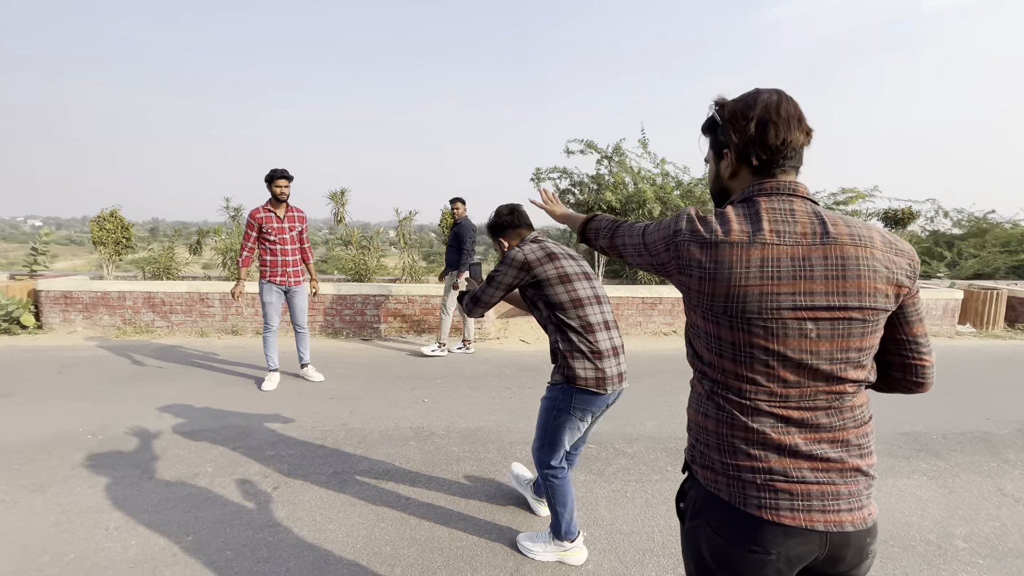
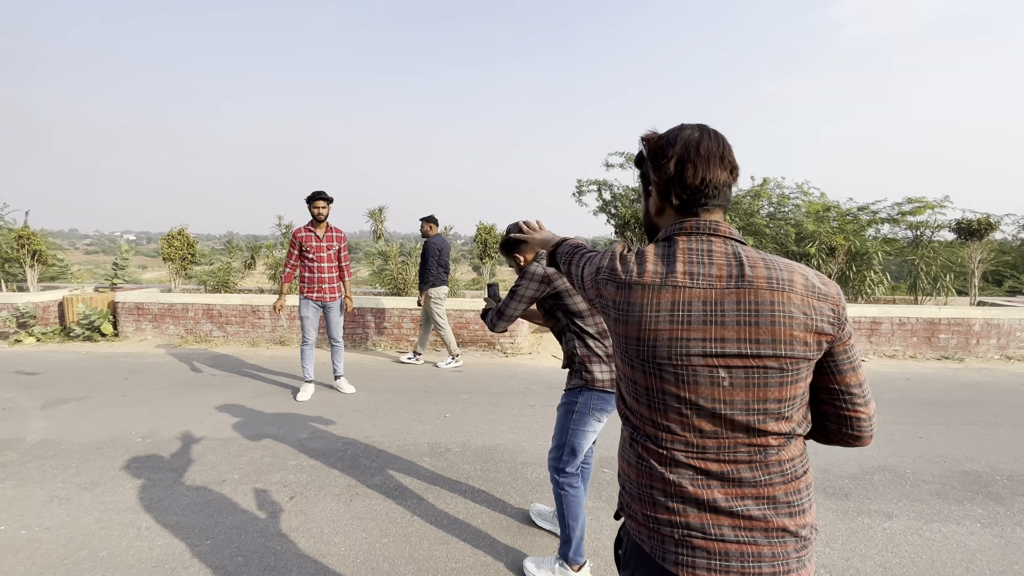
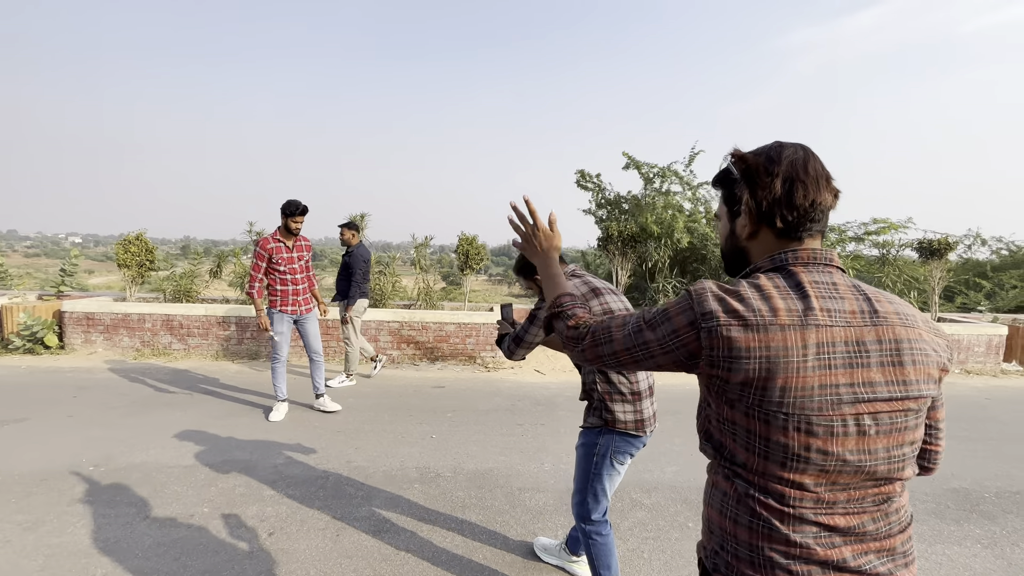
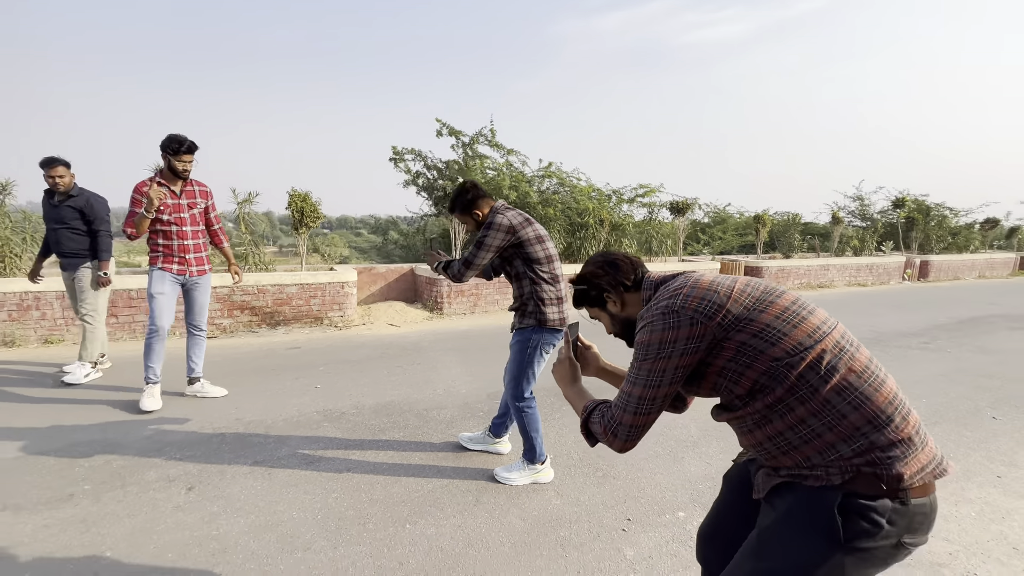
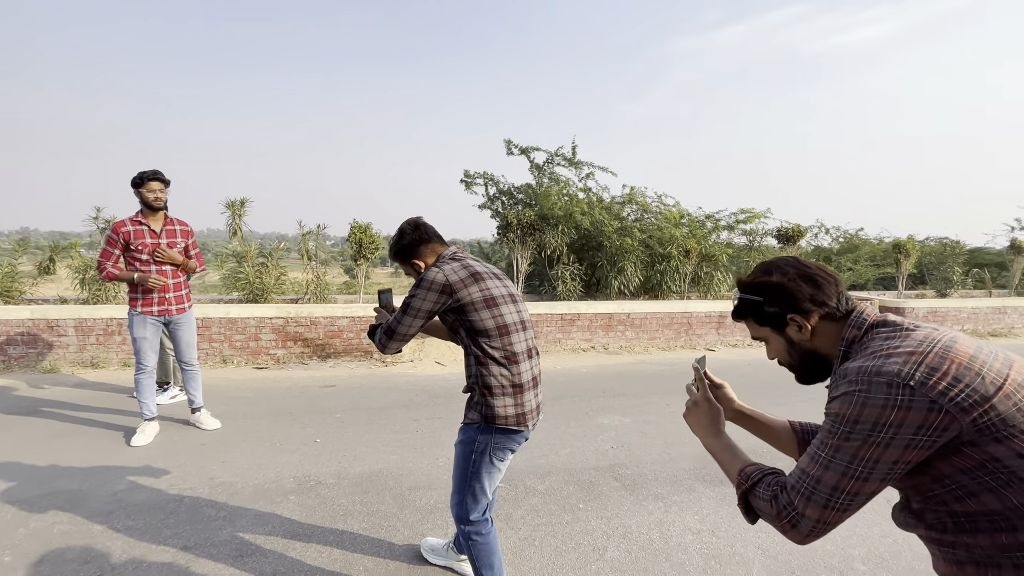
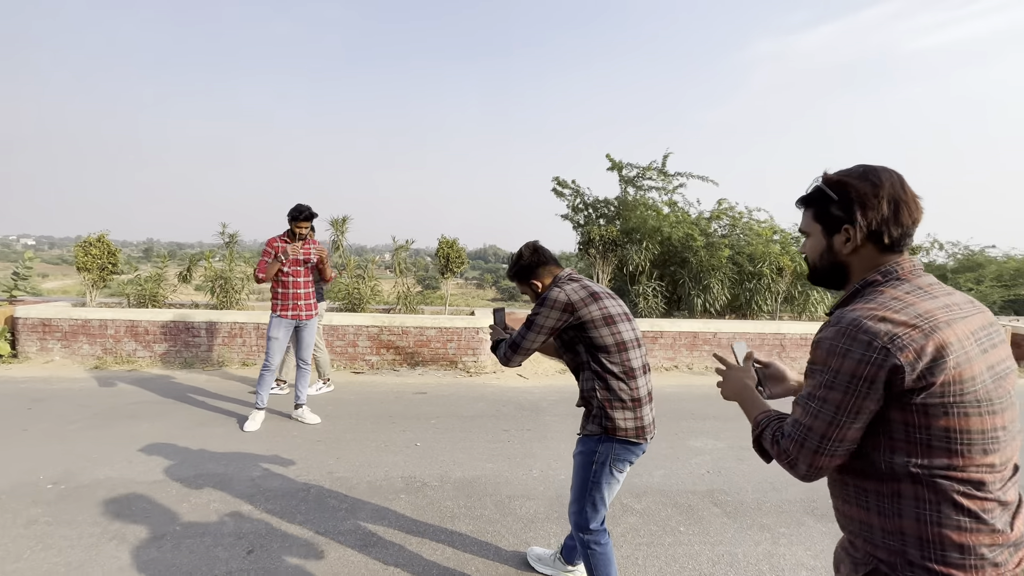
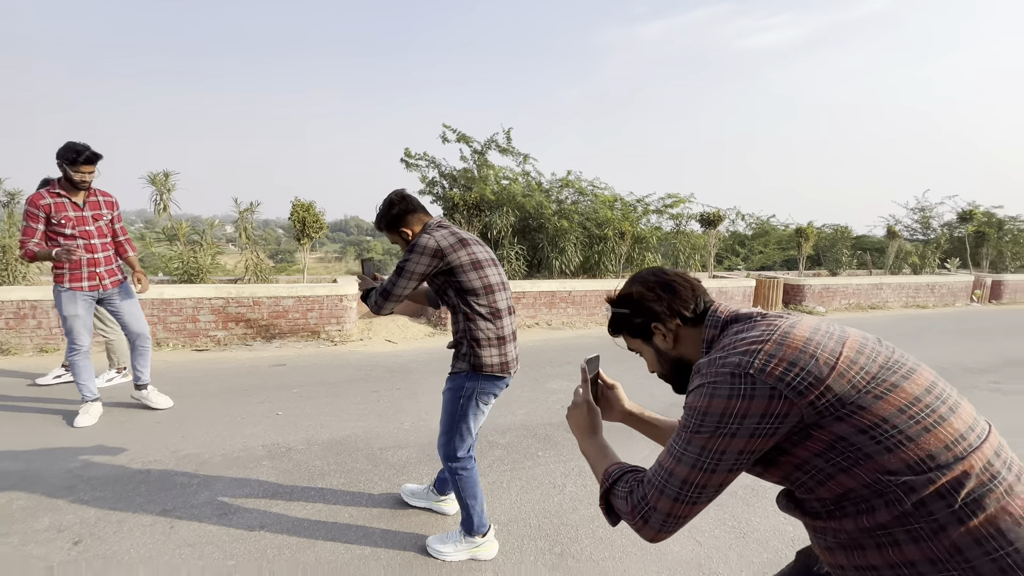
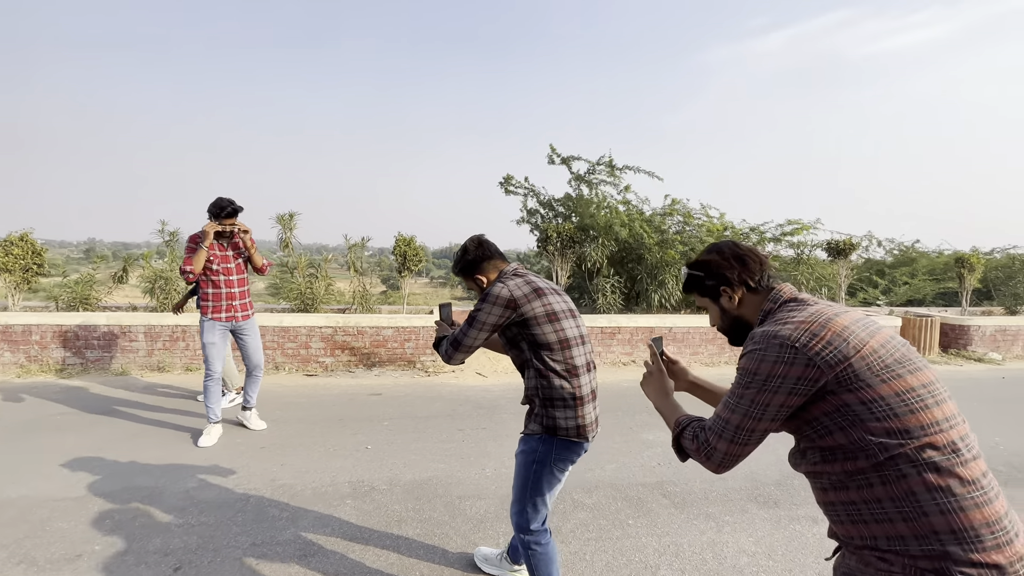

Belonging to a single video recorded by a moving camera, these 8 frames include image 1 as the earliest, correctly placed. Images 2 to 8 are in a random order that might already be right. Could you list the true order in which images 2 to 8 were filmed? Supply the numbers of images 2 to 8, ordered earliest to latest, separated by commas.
2, 3, 6, 8, 5, 7, 4
